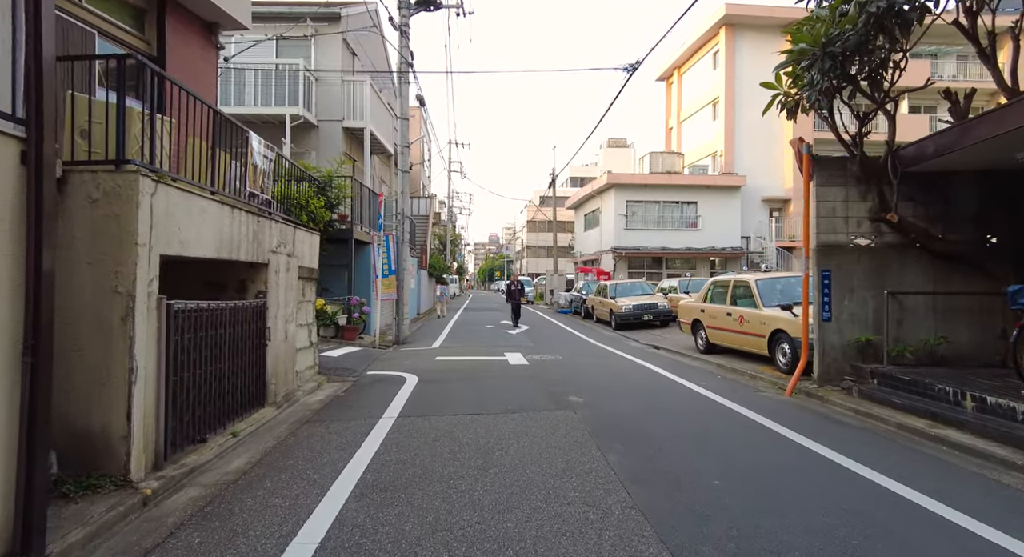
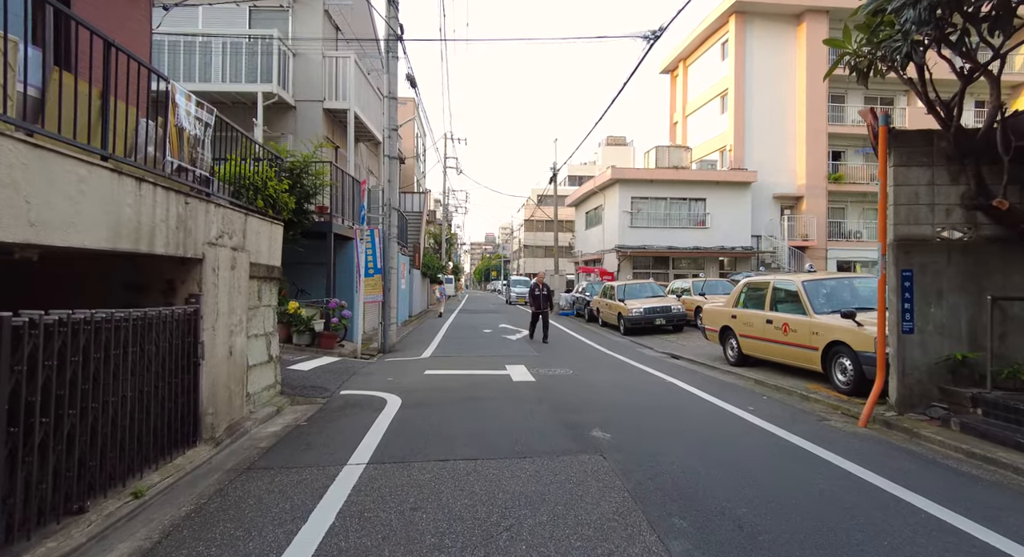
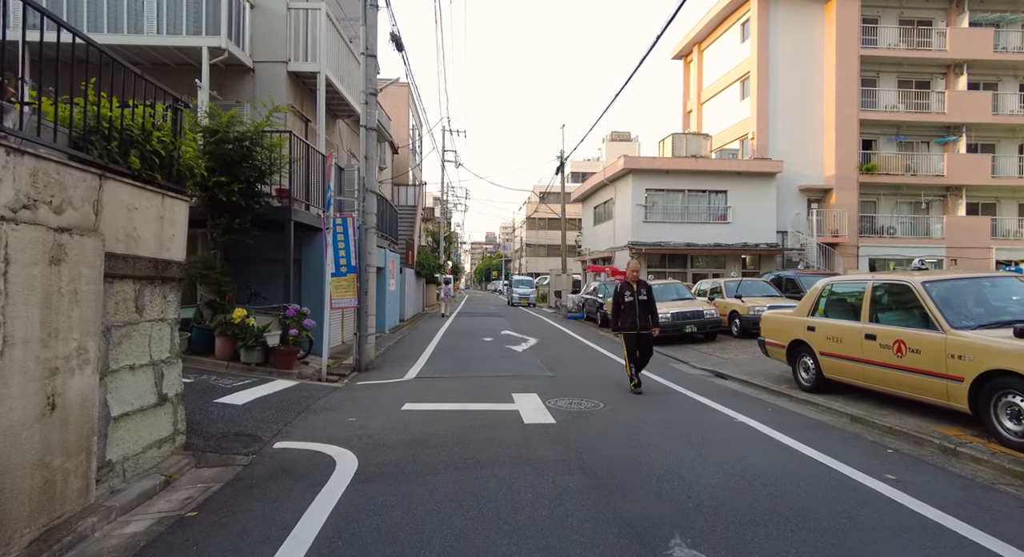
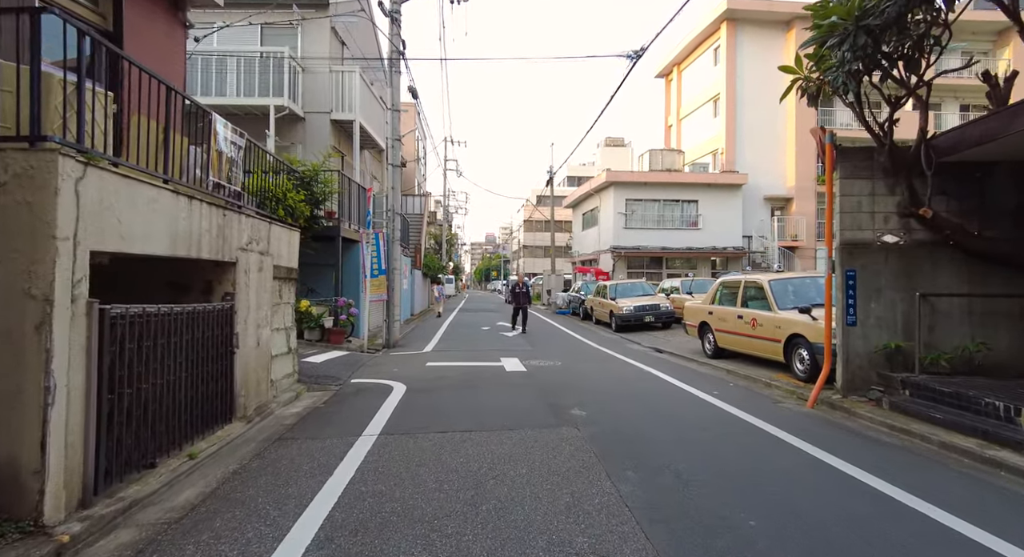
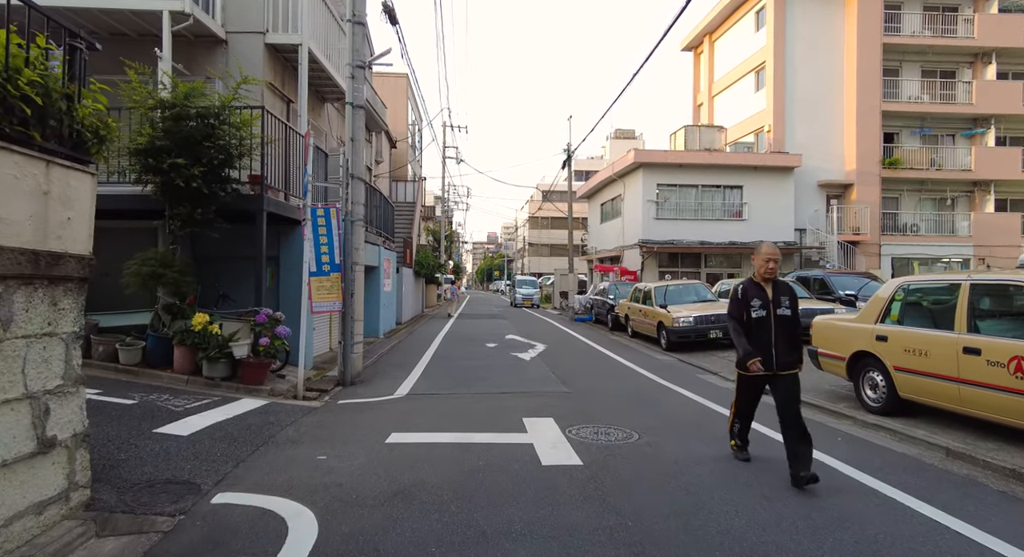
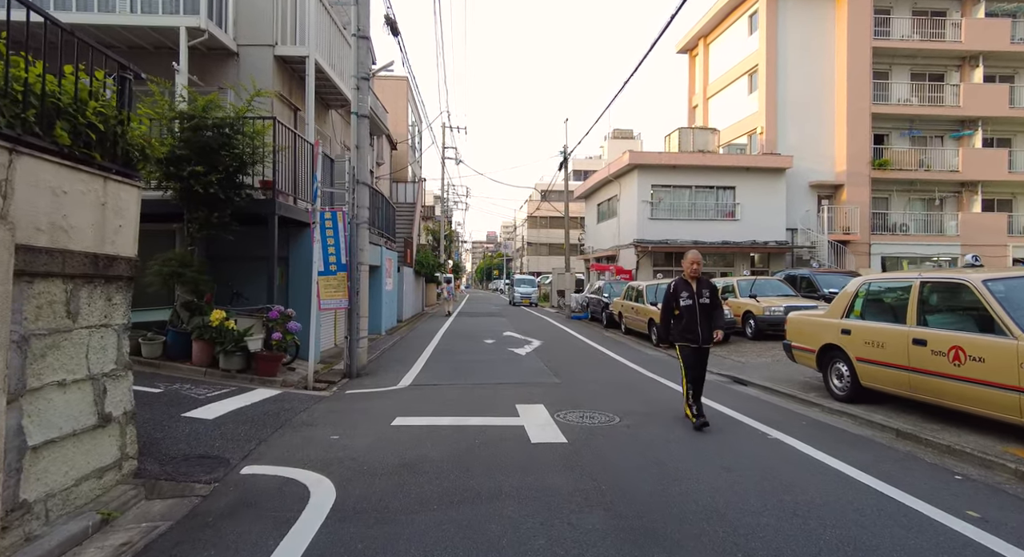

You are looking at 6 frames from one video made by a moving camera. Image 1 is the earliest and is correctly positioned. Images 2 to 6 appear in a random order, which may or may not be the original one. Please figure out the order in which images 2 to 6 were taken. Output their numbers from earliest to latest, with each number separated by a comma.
4, 2, 3, 6, 5
